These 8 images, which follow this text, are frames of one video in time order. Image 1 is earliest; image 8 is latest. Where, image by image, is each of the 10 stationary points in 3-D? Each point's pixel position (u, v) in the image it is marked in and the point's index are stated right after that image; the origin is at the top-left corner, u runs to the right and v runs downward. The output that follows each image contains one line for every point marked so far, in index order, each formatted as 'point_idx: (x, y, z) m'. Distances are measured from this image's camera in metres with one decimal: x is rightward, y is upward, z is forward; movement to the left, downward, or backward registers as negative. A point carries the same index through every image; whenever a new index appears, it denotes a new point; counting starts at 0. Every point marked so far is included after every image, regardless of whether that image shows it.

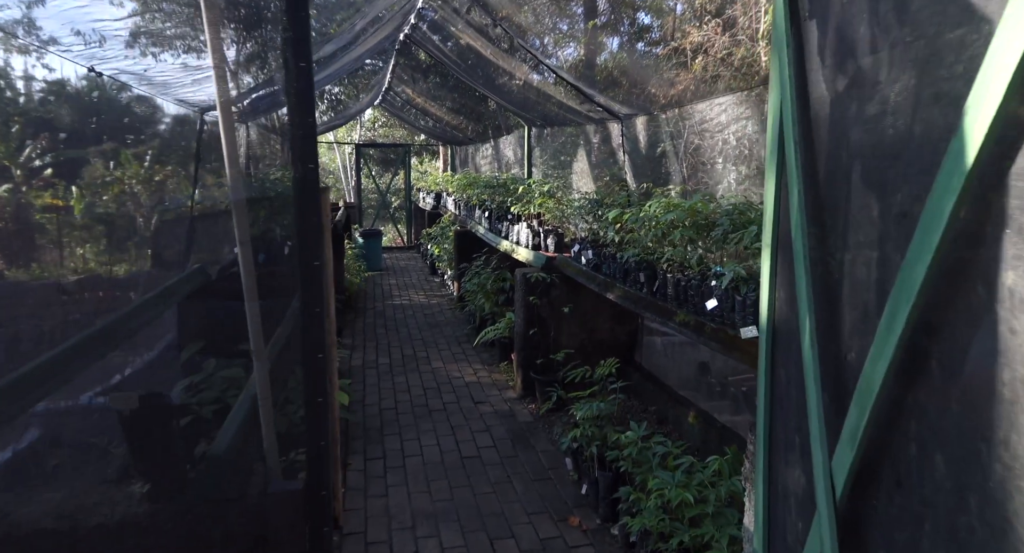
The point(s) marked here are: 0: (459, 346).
0: (-0.5, -0.7, +5.9) m
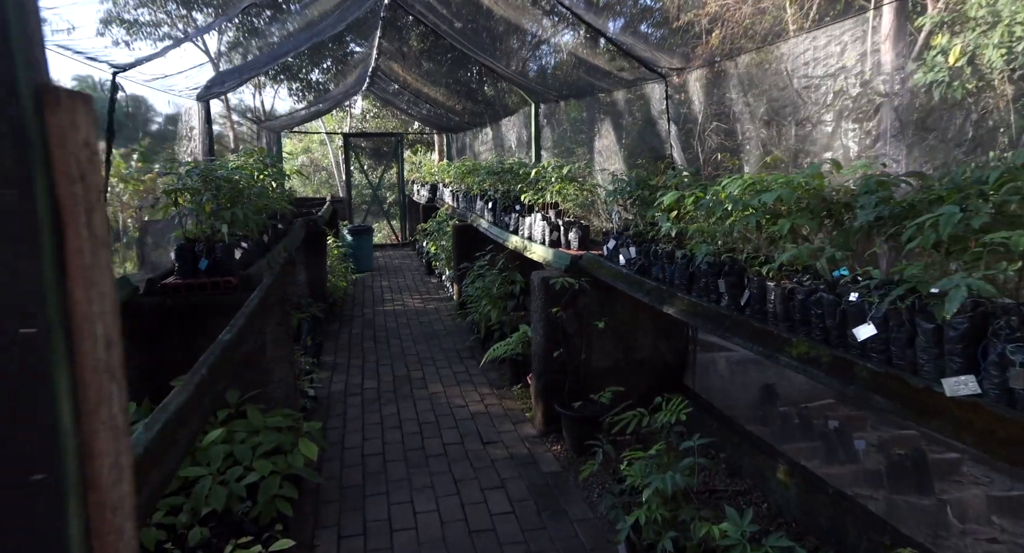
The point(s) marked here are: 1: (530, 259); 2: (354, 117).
0: (-0.4, -0.7, +5.0) m
1: (+0.1, +0.1, +4.7) m
2: (-4.0, +4.0, +15.5) m
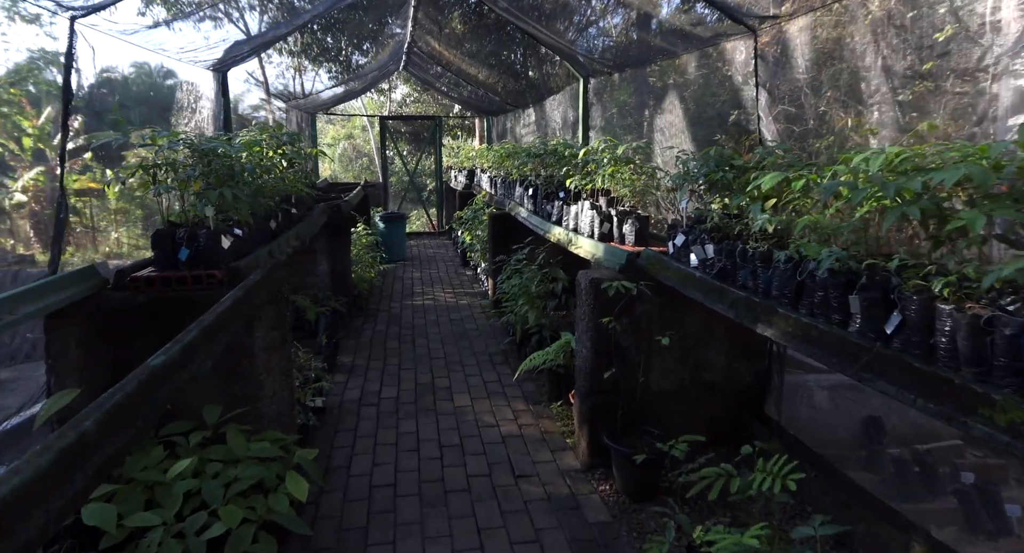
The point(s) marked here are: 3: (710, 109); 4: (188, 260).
0: (-0.1, -0.7, +4.4) m
1: (+0.4, +0.1, +4.0) m
2: (-2.9, +4.3, +15.0) m
3: (+1.0, +0.9, +3.2) m
4: (-1.4, +0.1, +2.6) m
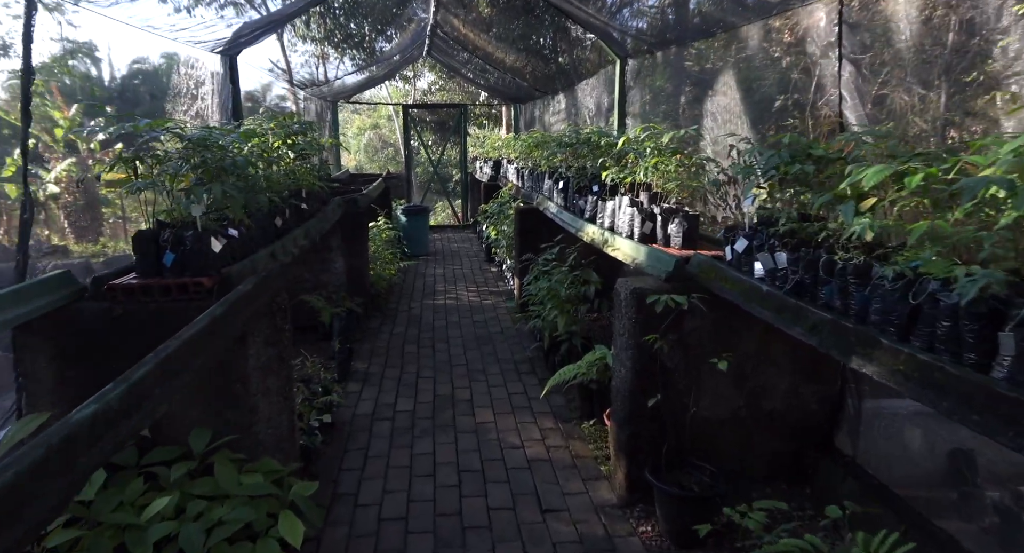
0: (+0.1, -0.7, +4.0) m
1: (+0.6, +0.1, +3.6) m
2: (-2.2, +4.4, +14.7) m
3: (+1.2, +0.8, +2.8) m
4: (-1.3, 0.0, +2.3) m
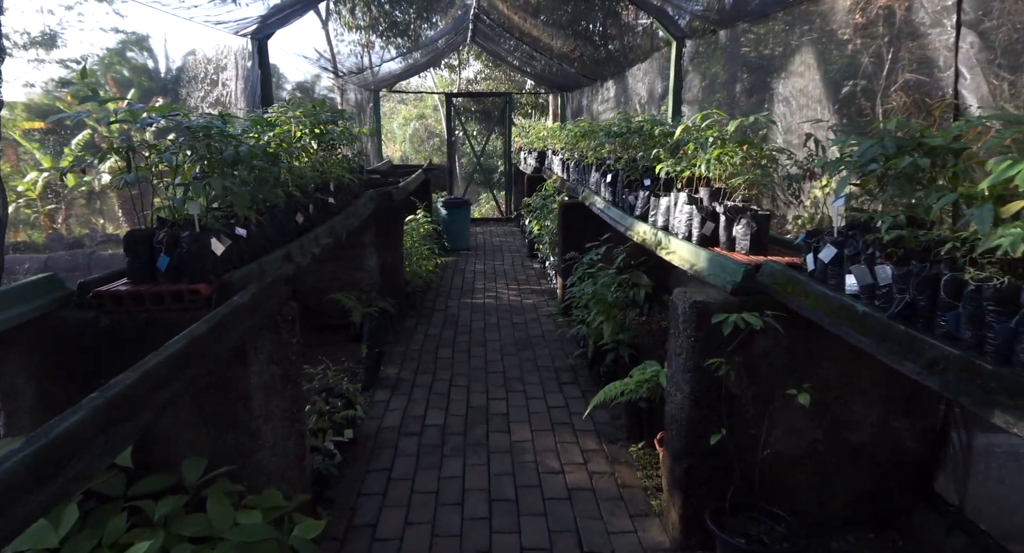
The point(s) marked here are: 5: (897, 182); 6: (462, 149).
0: (+0.3, -0.7, +3.7) m
1: (+0.8, +0.1, +3.2) m
2: (-1.2, +4.6, +14.4) m
3: (+1.3, +0.8, +2.4) m
4: (-1.2, 0.0, +2.1) m
5: (+1.1, +0.3, +1.8) m
6: (-1.0, +2.4, +11.9) m
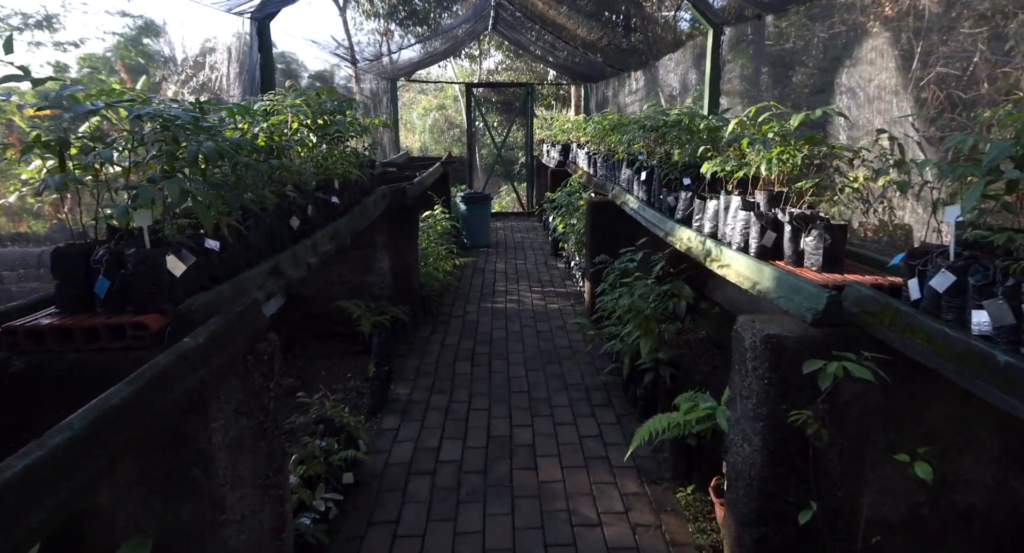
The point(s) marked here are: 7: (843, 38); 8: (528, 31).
0: (+0.4, -0.7, +3.3) m
1: (+0.9, 0.0, +2.8) m
2: (-0.6, +4.7, +14.0) m
3: (+1.4, +0.7, +1.9) m
4: (-1.1, 0.0, +1.7) m
5: (+1.2, +0.2, +1.4) m
6: (-0.6, +2.5, +11.5) m
7: (+1.4, +1.0, +2.6) m
8: (+0.3, +3.4, +8.6) m
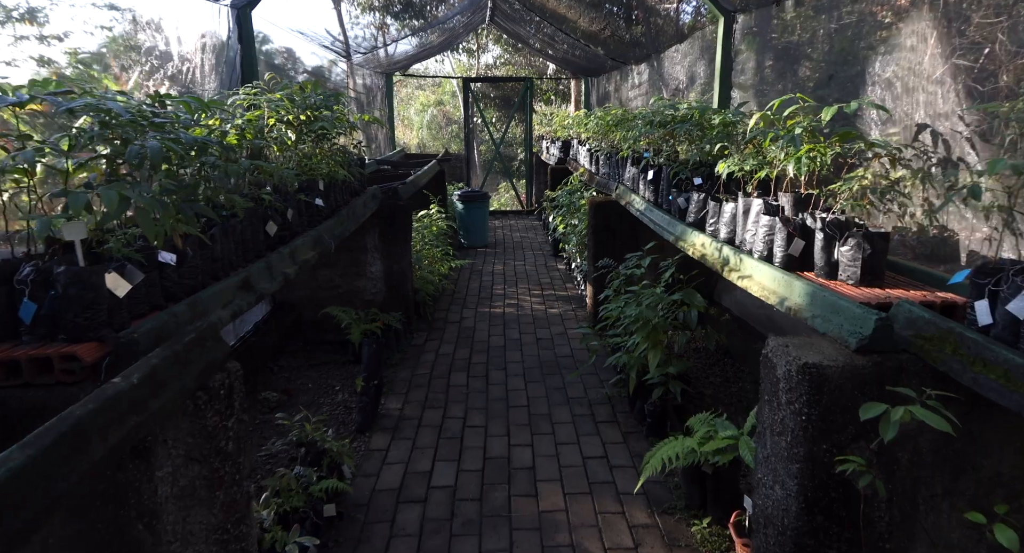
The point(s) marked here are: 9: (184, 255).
0: (+0.4, -0.8, +3.1) m
1: (+0.9, 0.0, +2.6) m
2: (-0.7, +4.7, +13.7) m
3: (+1.4, +0.7, +1.7) m
4: (-1.1, -0.1, +1.4) m
5: (+1.2, +0.1, +1.1) m
6: (-0.6, +2.5, +11.2) m
7: (+1.4, +1.0, +2.4) m
8: (+0.2, +3.4, +8.3) m
9: (-0.9, +0.1, +1.9) m
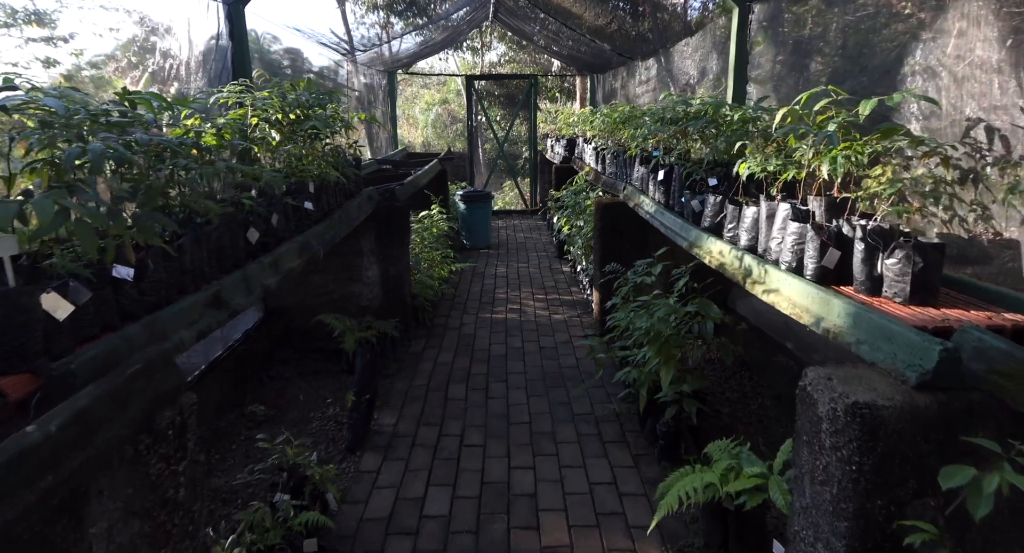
0: (+0.4, -0.8, +2.8) m
1: (+0.9, -0.1, +2.3) m
2: (-0.6, +4.7, +13.5) m
3: (+1.4, +0.6, +1.4) m
4: (-1.1, -0.1, +1.2) m
5: (+1.2, +0.1, +0.9) m
6: (-0.5, +2.5, +11.0) m
7: (+1.4, +0.9, +2.1) m
8: (+0.3, +3.4, +8.1) m
9: (-1.0, 0.0, +1.7) m
